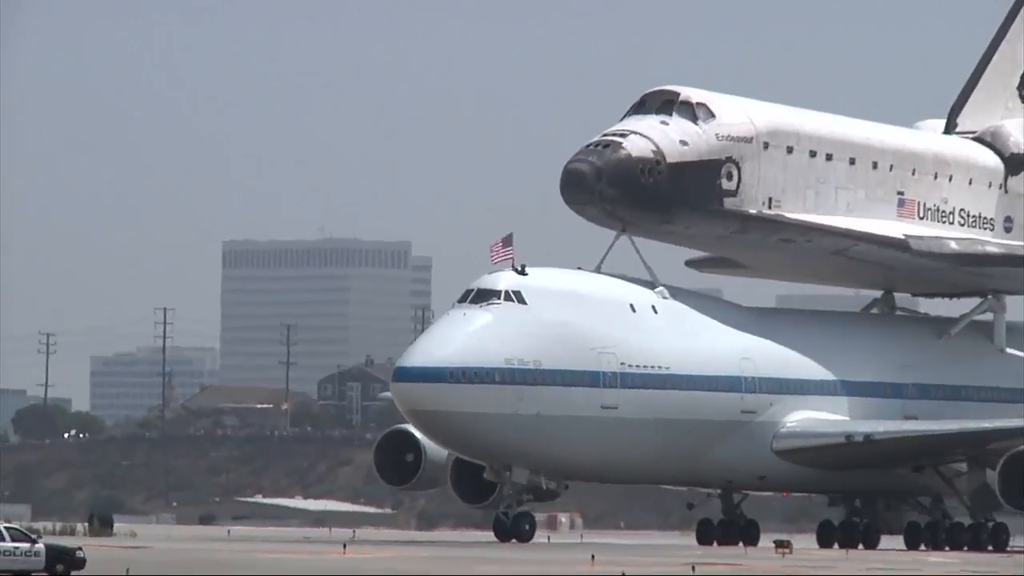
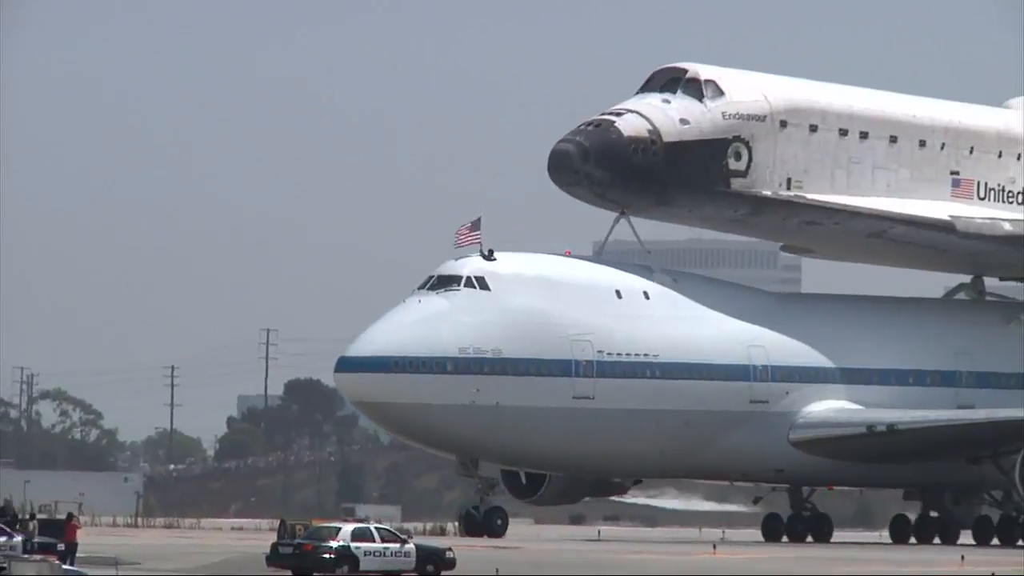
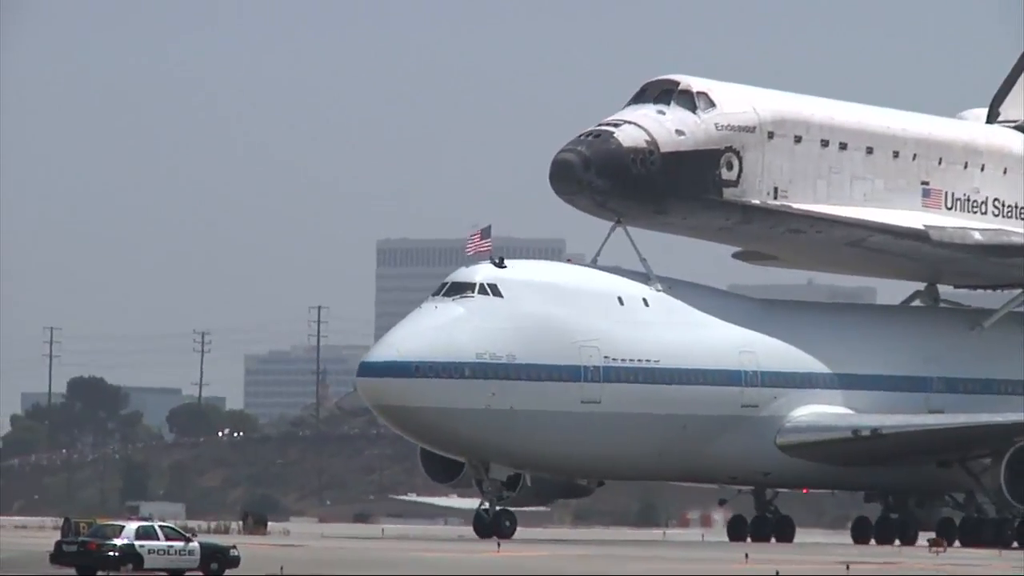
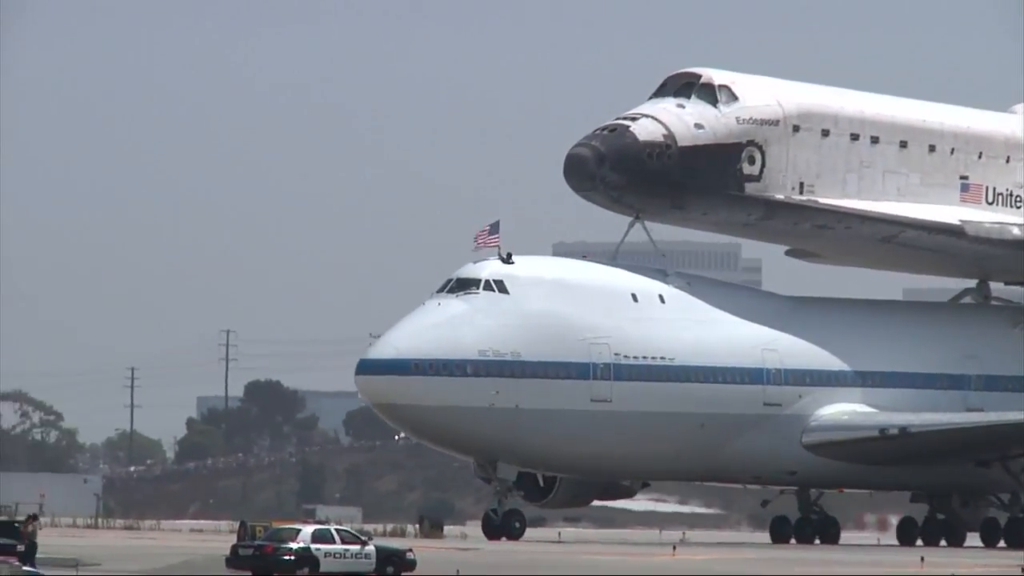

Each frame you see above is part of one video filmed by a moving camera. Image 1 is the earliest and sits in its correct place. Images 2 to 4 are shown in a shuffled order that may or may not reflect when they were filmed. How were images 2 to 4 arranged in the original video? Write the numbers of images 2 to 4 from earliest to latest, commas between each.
3, 4, 2
